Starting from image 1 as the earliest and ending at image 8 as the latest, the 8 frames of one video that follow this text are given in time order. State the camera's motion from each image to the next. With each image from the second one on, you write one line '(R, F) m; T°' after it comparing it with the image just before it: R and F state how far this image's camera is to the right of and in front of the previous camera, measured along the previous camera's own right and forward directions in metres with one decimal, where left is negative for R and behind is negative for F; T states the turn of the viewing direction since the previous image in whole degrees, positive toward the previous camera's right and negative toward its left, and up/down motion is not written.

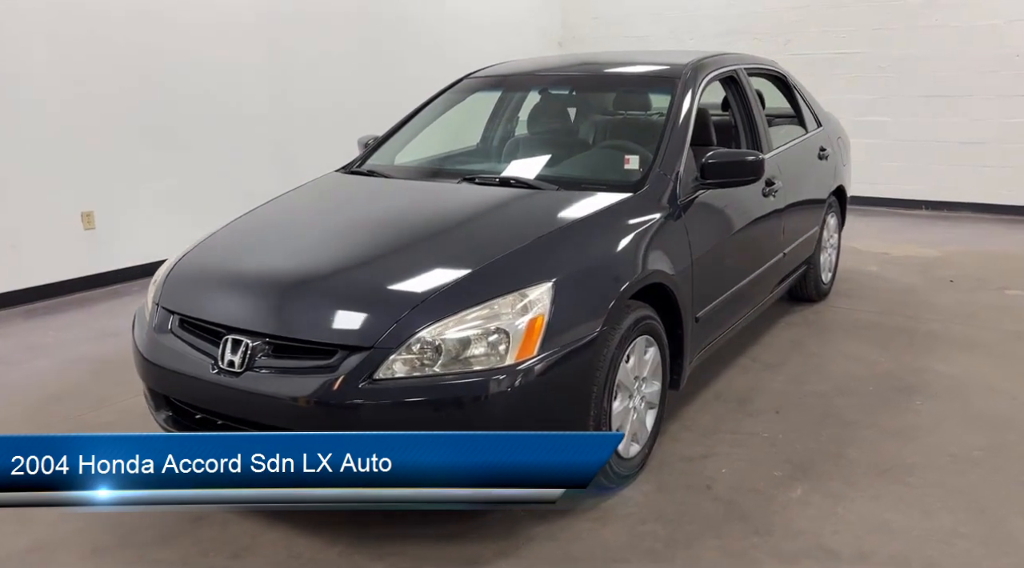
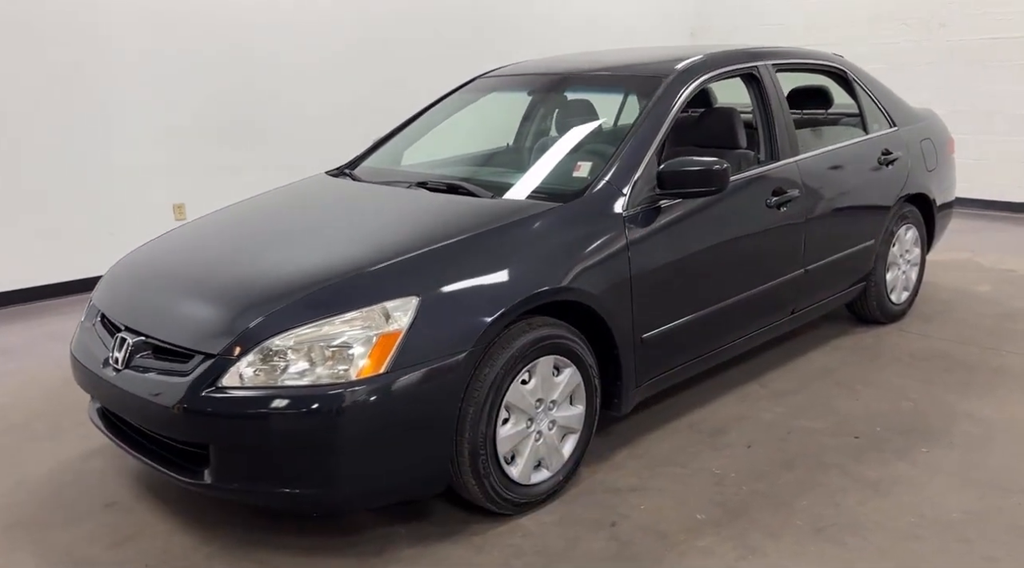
(+0.8, +0.2) m; -13°
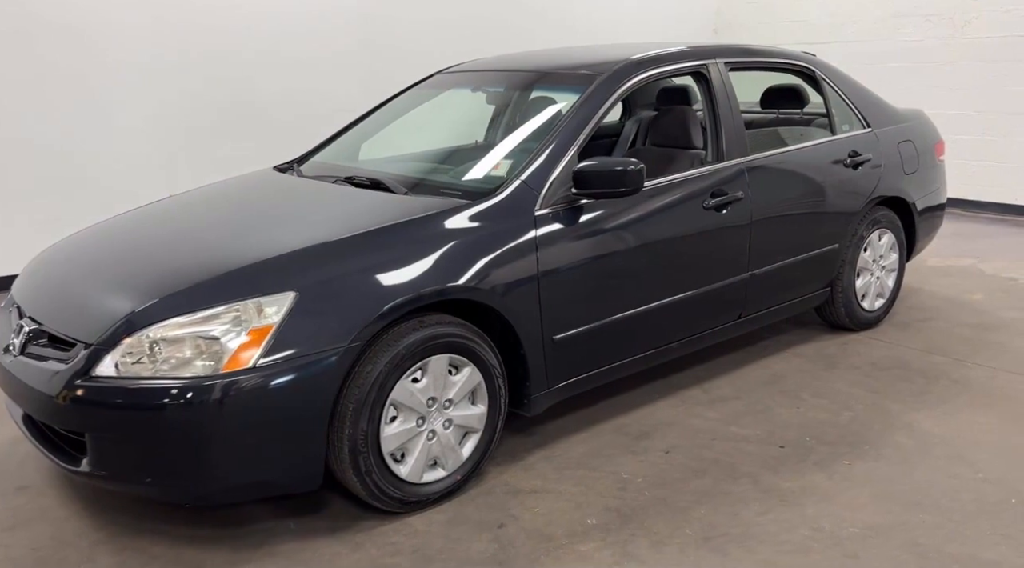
(+0.4, 0.0) m; -3°
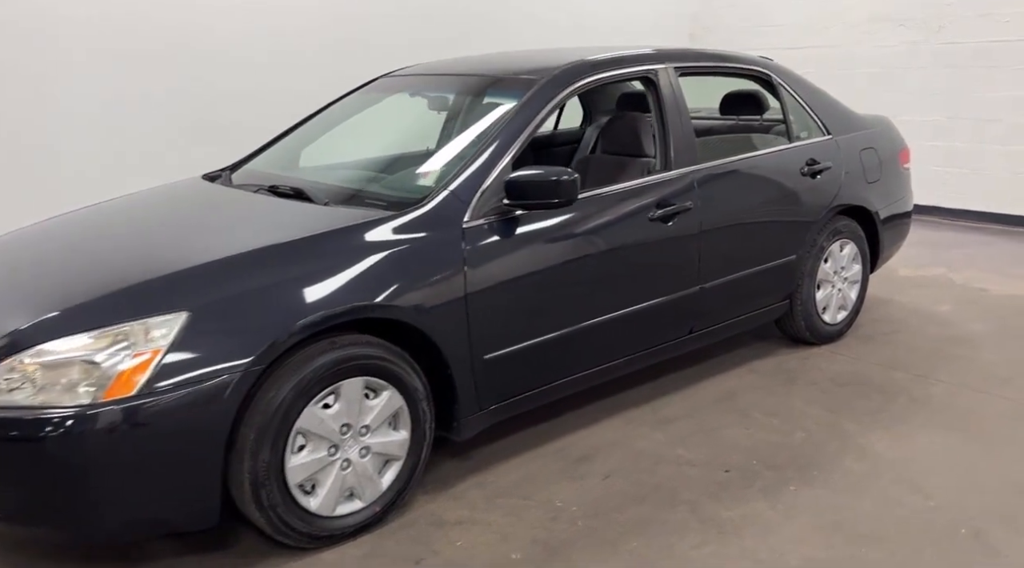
(+0.2, +0.2) m; +1°
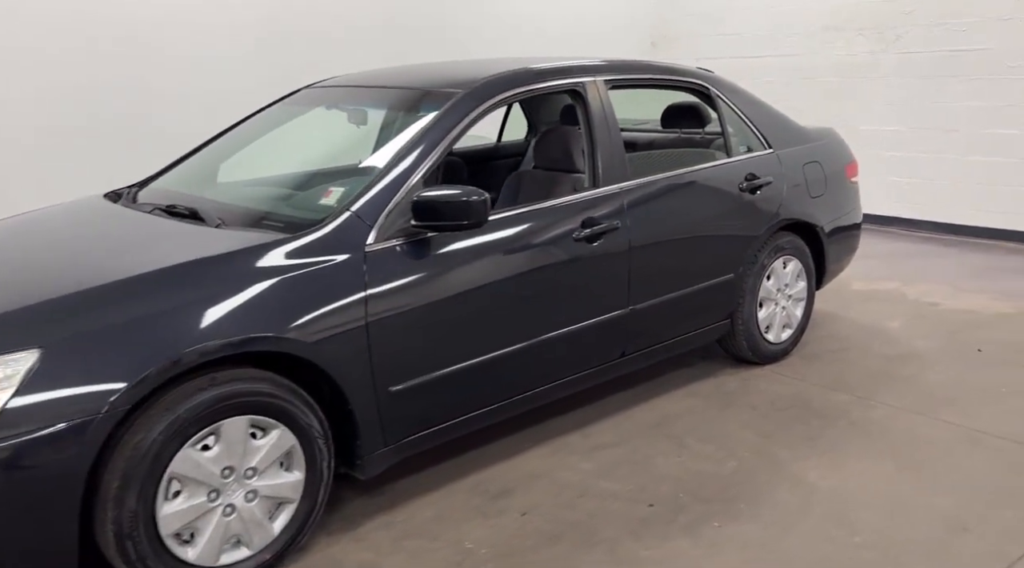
(+0.2, +0.1) m; +2°
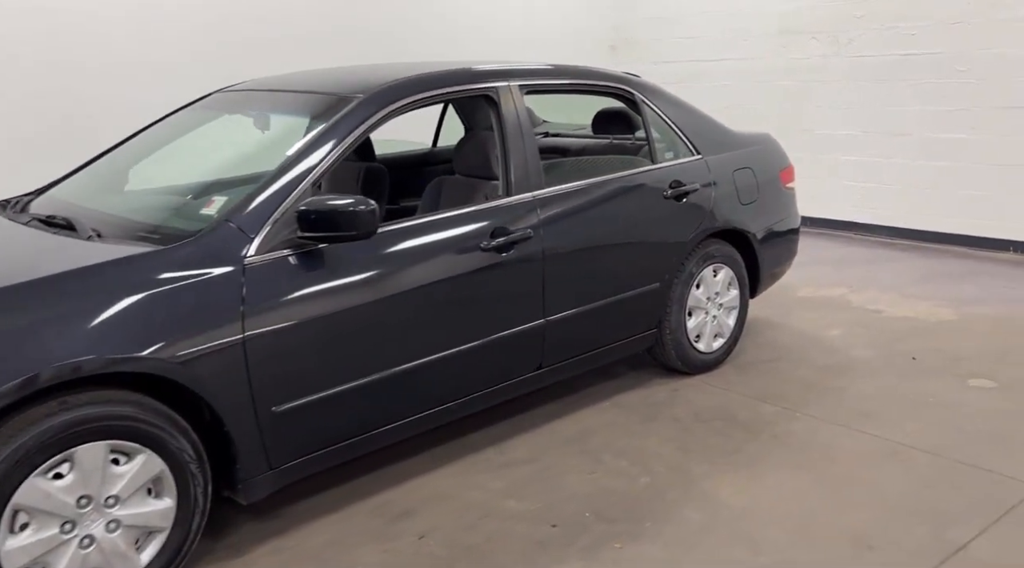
(+0.2, +0.1) m; +2°
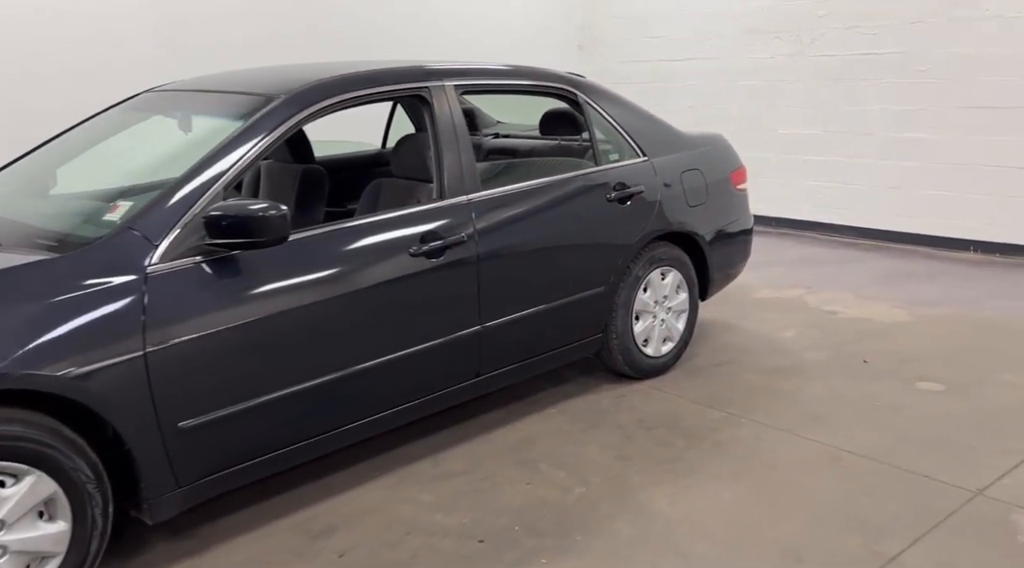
(+0.2, +0.1) m; +1°
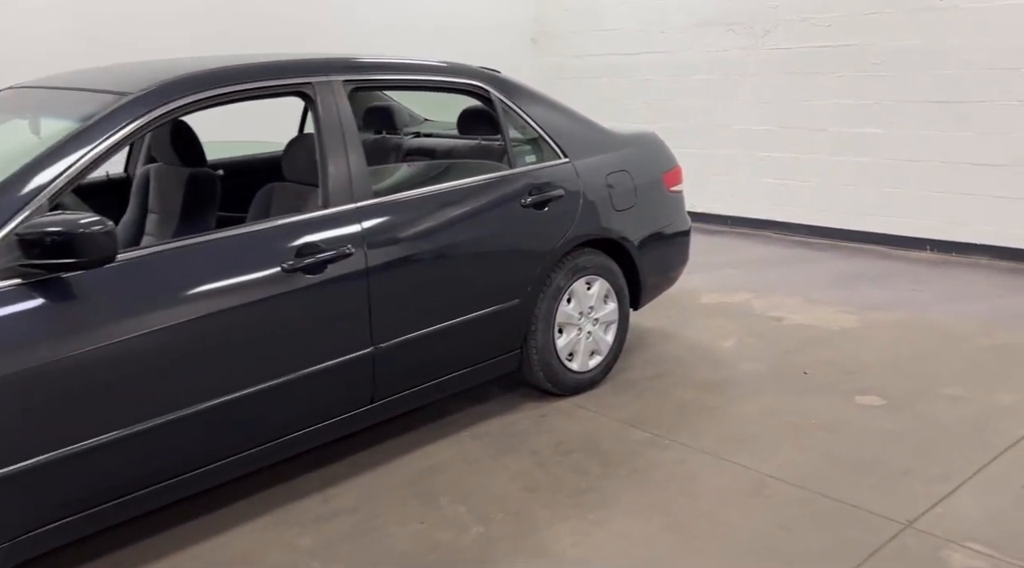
(+0.3, +0.3) m; +2°
